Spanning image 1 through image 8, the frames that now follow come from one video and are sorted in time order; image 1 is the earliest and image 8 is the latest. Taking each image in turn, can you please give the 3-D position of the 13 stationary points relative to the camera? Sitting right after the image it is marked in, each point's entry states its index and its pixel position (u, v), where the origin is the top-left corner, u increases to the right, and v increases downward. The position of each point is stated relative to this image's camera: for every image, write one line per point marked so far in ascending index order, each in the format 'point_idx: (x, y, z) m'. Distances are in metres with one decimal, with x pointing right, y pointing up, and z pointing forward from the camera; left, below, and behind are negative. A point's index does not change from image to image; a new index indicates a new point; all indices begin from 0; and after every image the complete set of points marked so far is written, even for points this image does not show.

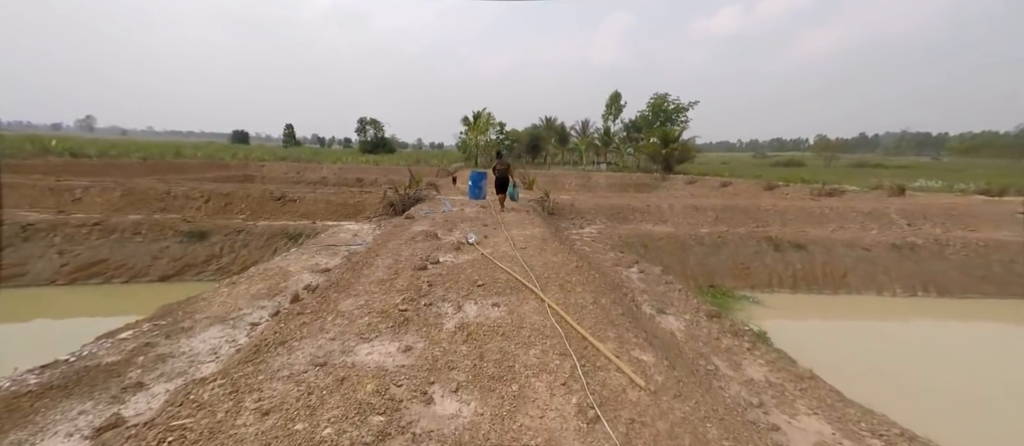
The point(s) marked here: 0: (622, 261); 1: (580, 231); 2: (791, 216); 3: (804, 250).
0: (+2.1, -0.7, +6.7) m
1: (+1.8, -0.3, +9.4) m
2: (+7.9, +0.2, +10.2) m
3: (+7.0, -0.7, +8.6) m
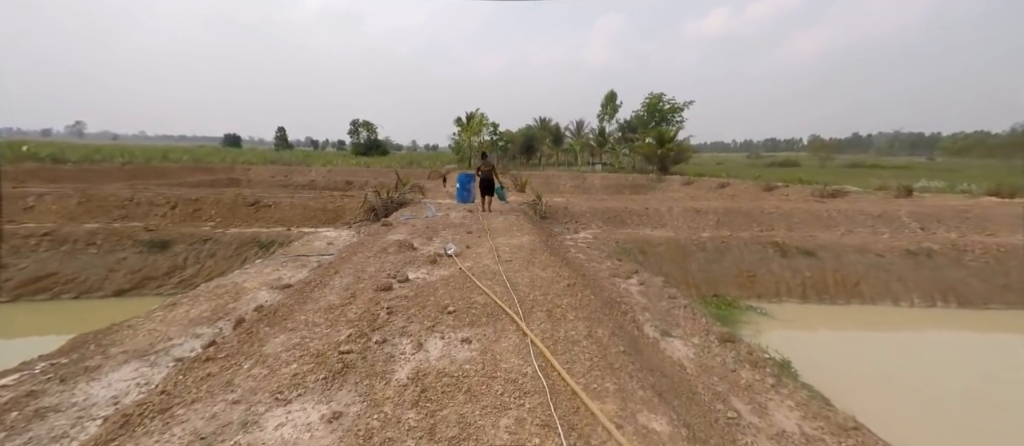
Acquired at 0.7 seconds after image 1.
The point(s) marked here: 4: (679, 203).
0: (+1.9, -0.8, +6.1) m
1: (+1.5, -0.4, +8.9) m
2: (+7.7, +0.1, +9.7) m
3: (+6.8, -0.7, +8.1) m
4: (+5.4, +0.7, +11.7) m
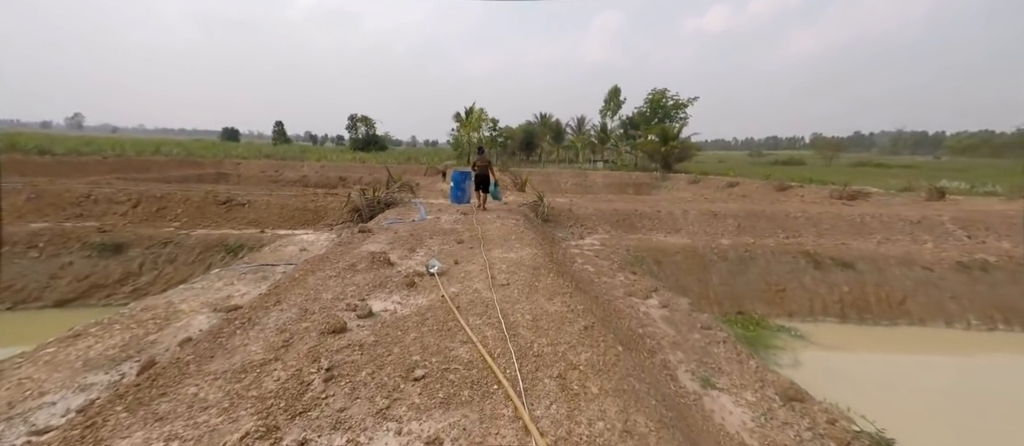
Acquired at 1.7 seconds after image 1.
0: (+1.8, -1.0, +5.2) m
1: (+1.5, -0.5, +7.9) m
2: (+7.6, -0.1, +8.8) m
3: (+6.7, -0.9, +7.2) m
4: (+5.4, +0.6, +10.7) m
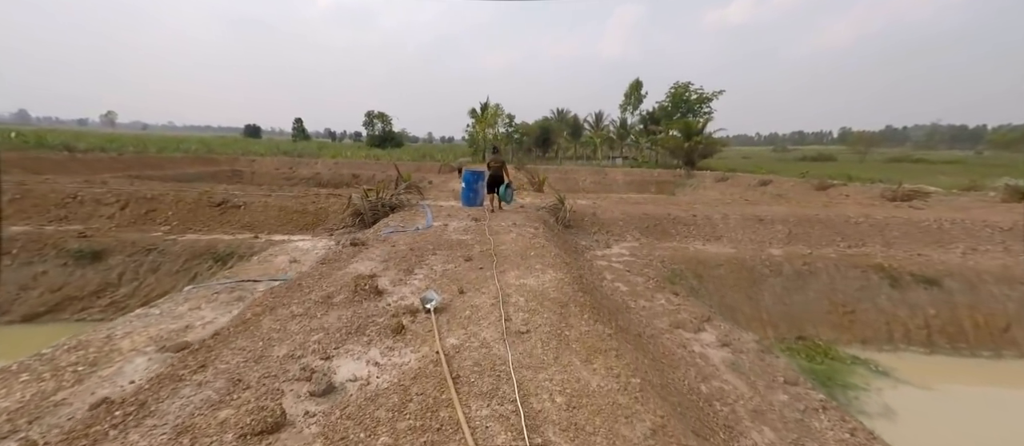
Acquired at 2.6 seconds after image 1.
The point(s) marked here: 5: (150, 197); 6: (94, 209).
0: (+2.0, -1.1, +4.2) m
1: (+1.8, -0.6, +7.0) m
2: (+8.0, -0.2, +7.6) m
3: (+7.0, -1.1, +6.0) m
4: (+5.8, +0.4, +9.6) m
5: (-8.0, +0.6, +8.0) m
6: (-8.7, +0.3, +7.6) m
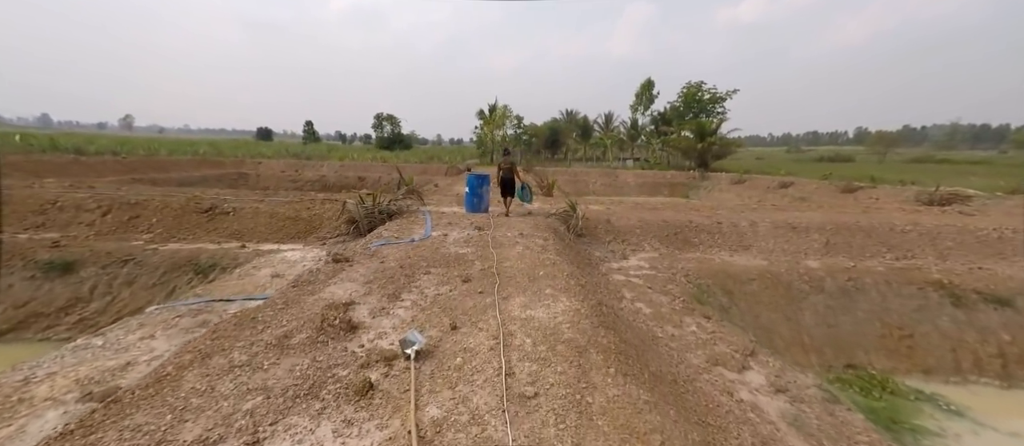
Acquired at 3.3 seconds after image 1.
0: (+2.1, -1.3, +3.5) m
1: (+1.9, -0.8, +6.3) m
2: (+8.1, -0.4, +6.7) m
3: (+7.1, -1.2, +5.2) m
4: (+6.0, +0.3, +8.8) m
5: (-7.9, +0.4, +7.6) m
6: (-8.6, +0.1, +7.1) m
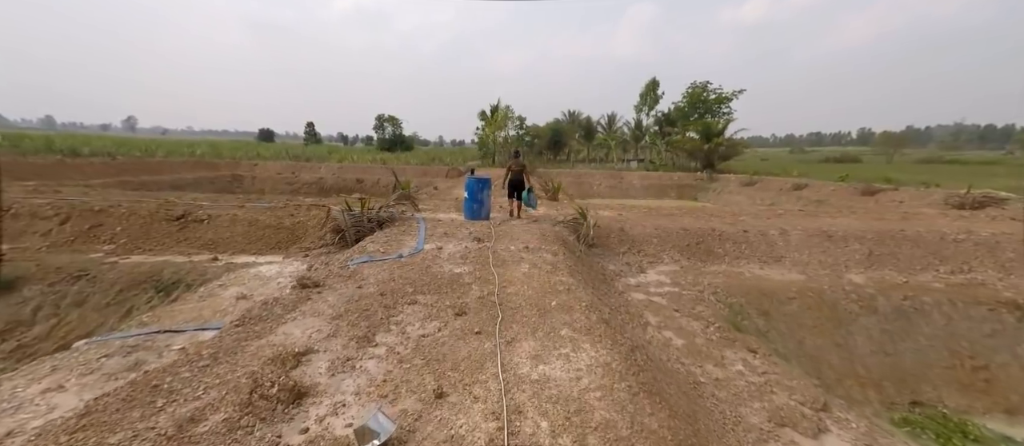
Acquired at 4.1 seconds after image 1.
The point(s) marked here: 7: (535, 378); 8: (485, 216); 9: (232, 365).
0: (+2.1, -1.4, +2.8) m
1: (+2.0, -1.0, +5.5) m
2: (+8.2, -0.5, +6.0) m
3: (+7.2, -1.4, +4.4) m
4: (+6.1, +0.1, +8.0) m
5: (-7.8, +0.3, +6.9) m
6: (-8.6, 0.0, +6.4) m
7: (+0.1, -0.9, +2.1) m
8: (-0.5, +0.1, +7.2) m
9: (-1.7, -0.8, +2.2) m
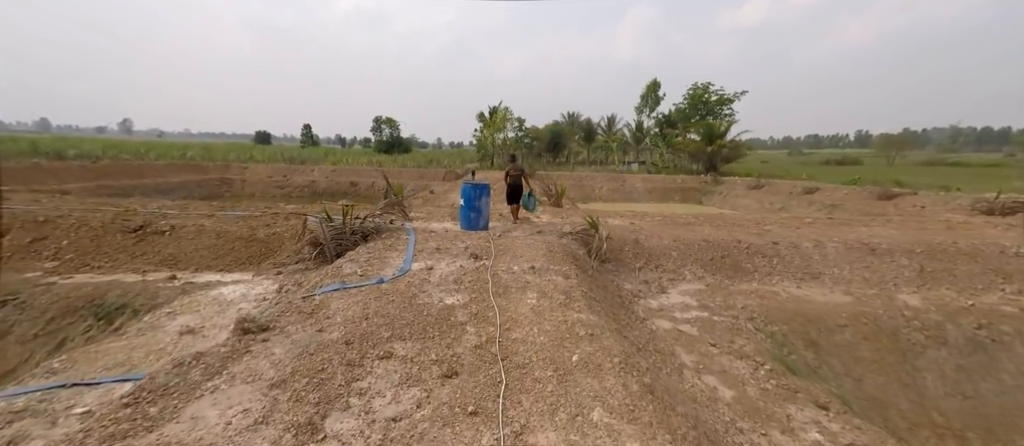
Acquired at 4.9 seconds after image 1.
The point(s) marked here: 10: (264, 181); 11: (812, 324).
0: (+2.2, -1.6, +2.0) m
1: (+2.0, -1.1, +4.7) m
2: (+8.2, -0.7, +5.2) m
3: (+7.2, -1.6, +3.6) m
4: (+6.1, -0.1, +7.3) m
5: (-7.8, 0.0, +6.0) m
6: (-8.5, -0.2, +5.6) m
7: (+0.2, -1.0, +1.3) m
8: (-0.5, -0.1, +6.4) m
9: (-1.6, -1.0, +1.4) m
10: (-13.4, +2.2, +19.3) m
11: (+3.8, -1.2, +4.5) m
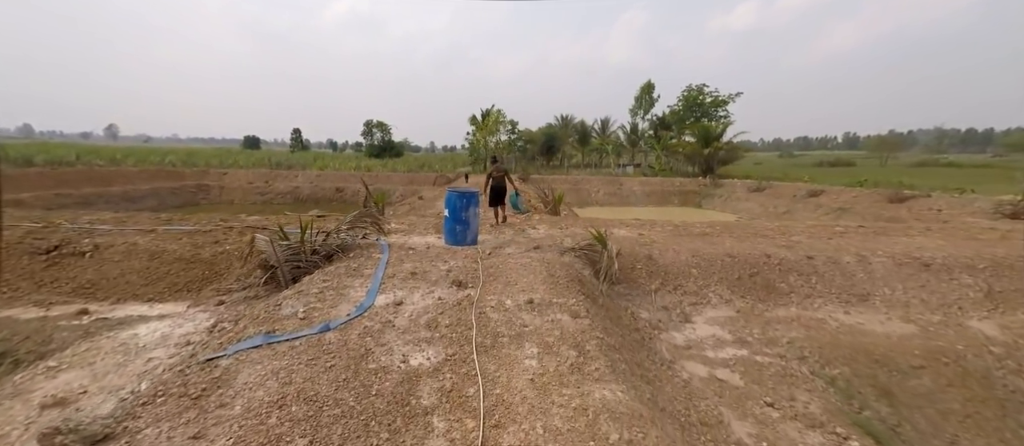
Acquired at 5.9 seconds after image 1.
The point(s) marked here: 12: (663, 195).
0: (+2.2, -1.8, +1.0) m
1: (+2.0, -1.3, +3.8) m
2: (+8.1, -0.9, +4.4) m
3: (+7.2, -1.7, +2.8) m
4: (+6.0, -0.3, +6.4) m
5: (-7.9, -0.2, +5.0) m
6: (-8.6, -0.5, +4.5) m
7: (+0.2, -1.2, +0.3) m
8: (-0.6, -0.3, +5.5) m
9: (-1.6, -1.2, +0.4) m
10: (-13.8, +1.7, +18.1) m
11: (+3.7, -1.4, +3.6) m
12: (+8.0, +1.4, +18.7) m
